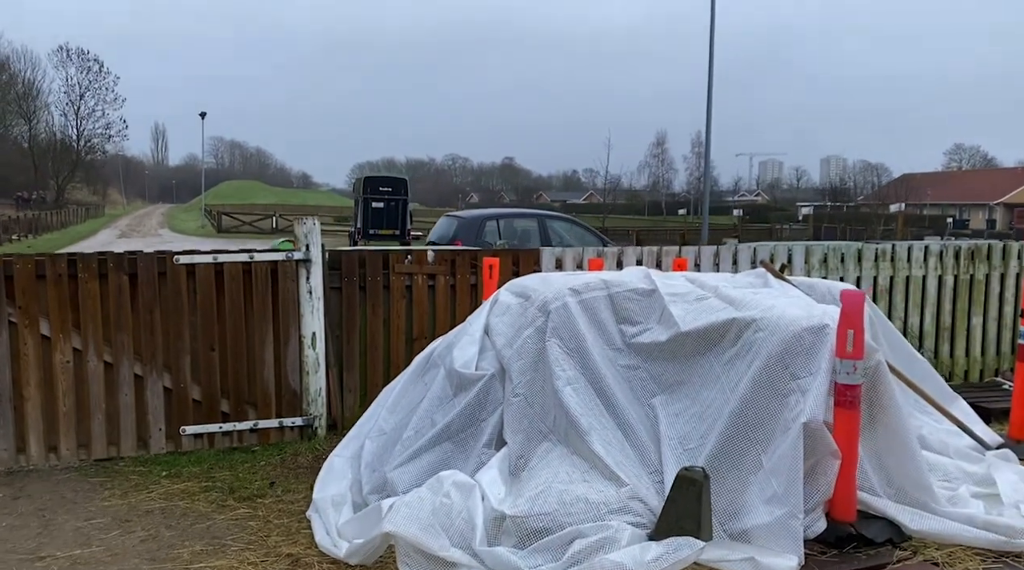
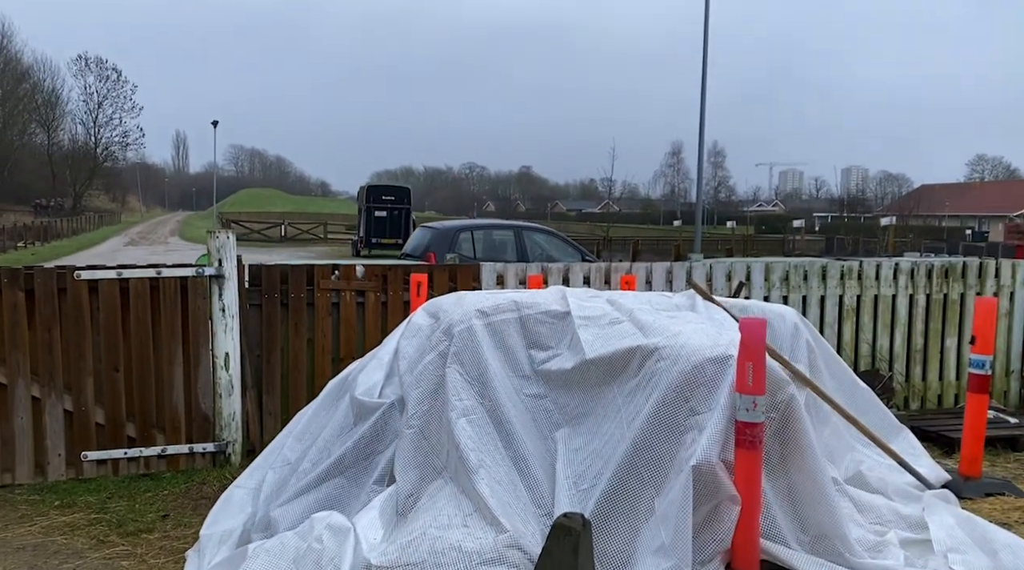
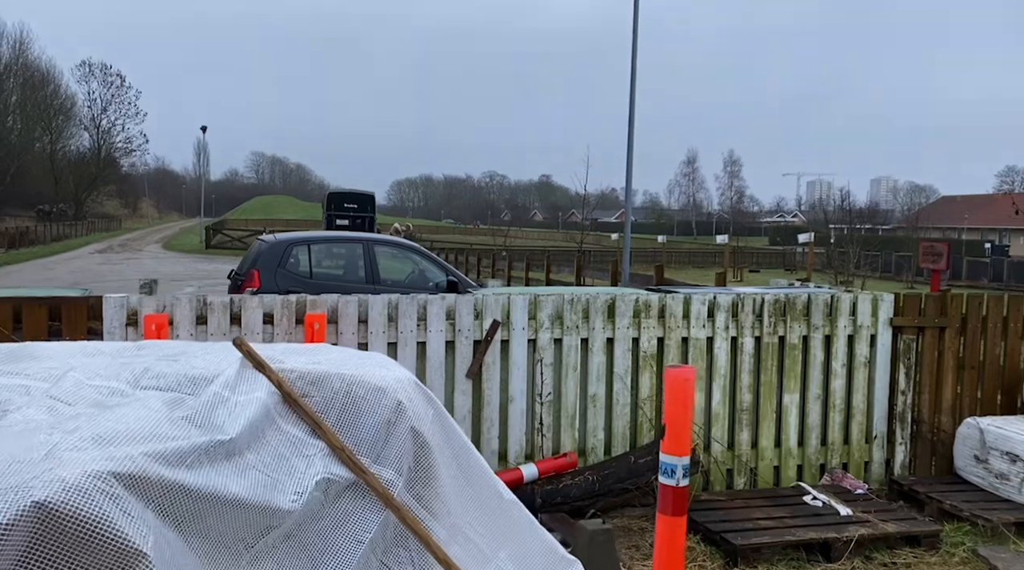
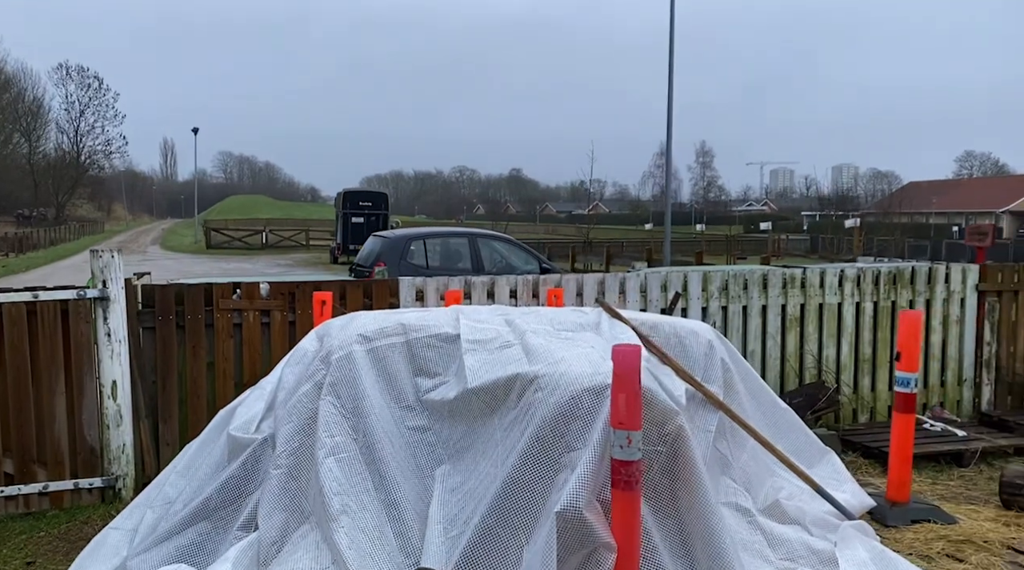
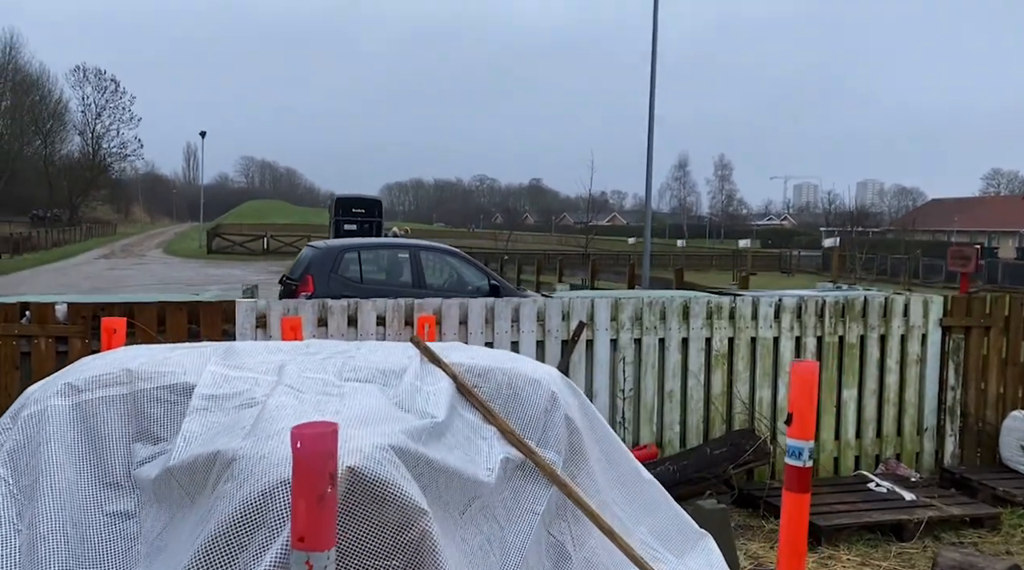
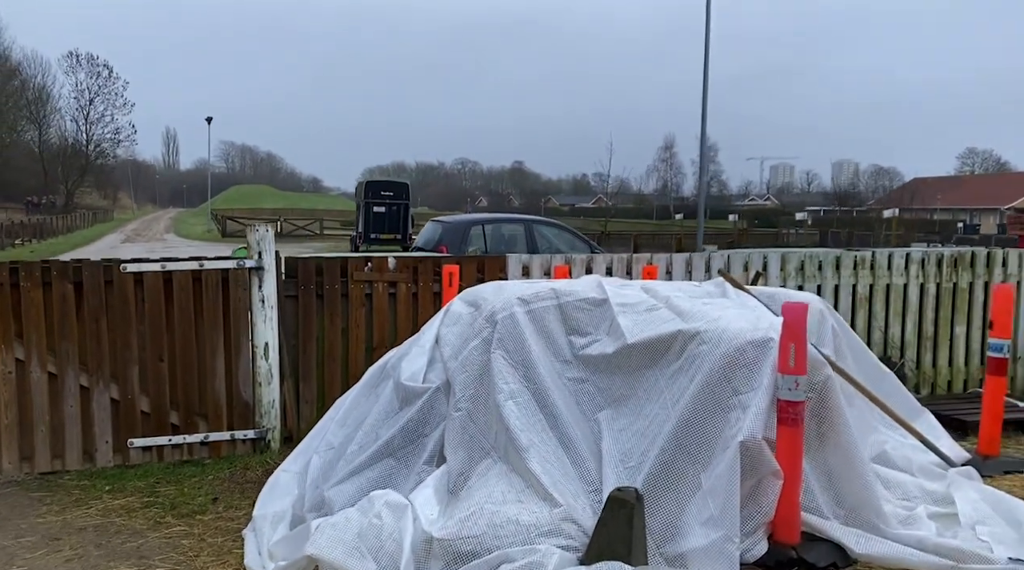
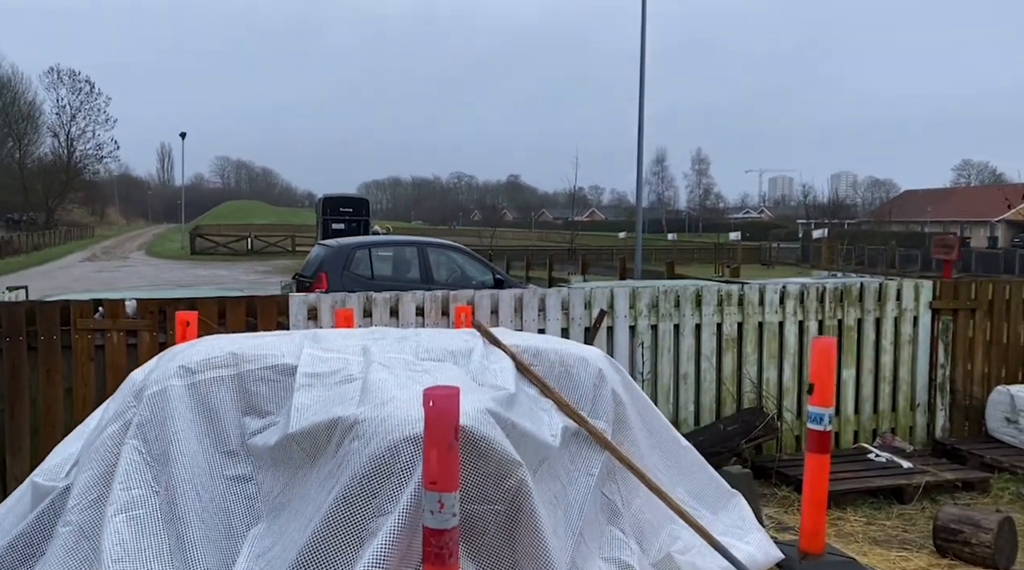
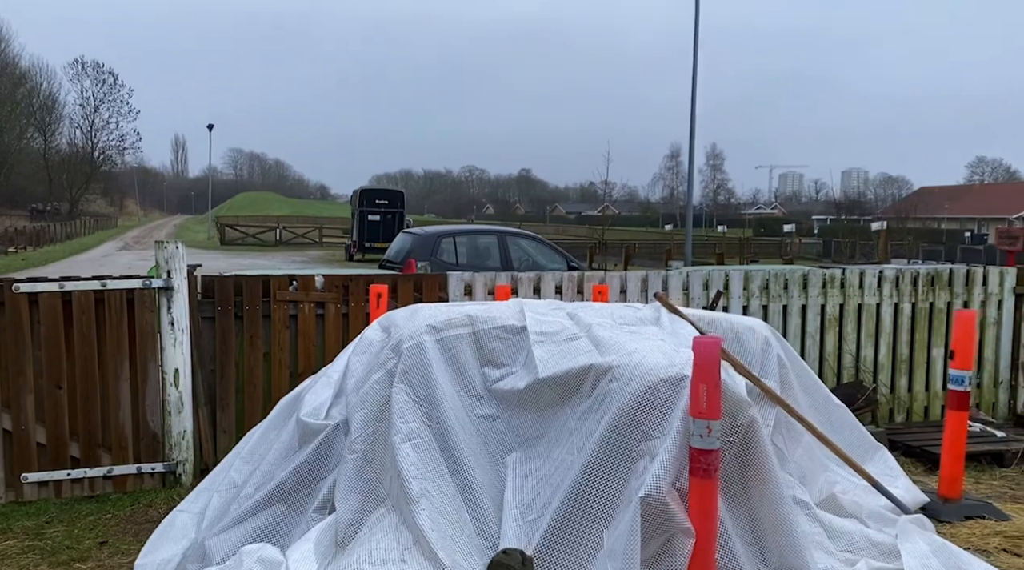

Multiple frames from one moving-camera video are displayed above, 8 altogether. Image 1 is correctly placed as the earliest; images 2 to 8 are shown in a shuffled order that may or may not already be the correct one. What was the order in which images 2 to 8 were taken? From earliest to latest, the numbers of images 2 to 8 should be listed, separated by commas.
6, 2, 8, 4, 7, 5, 3
